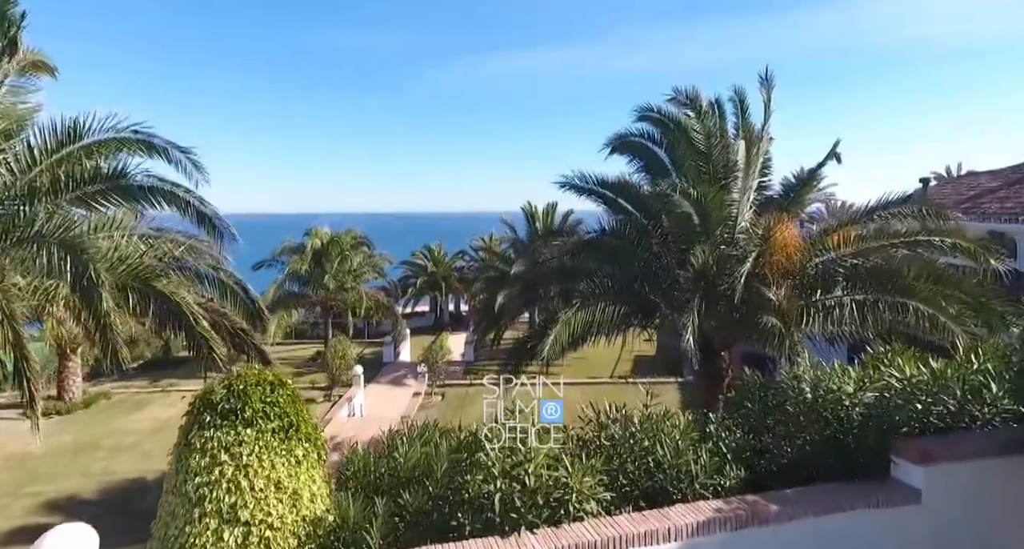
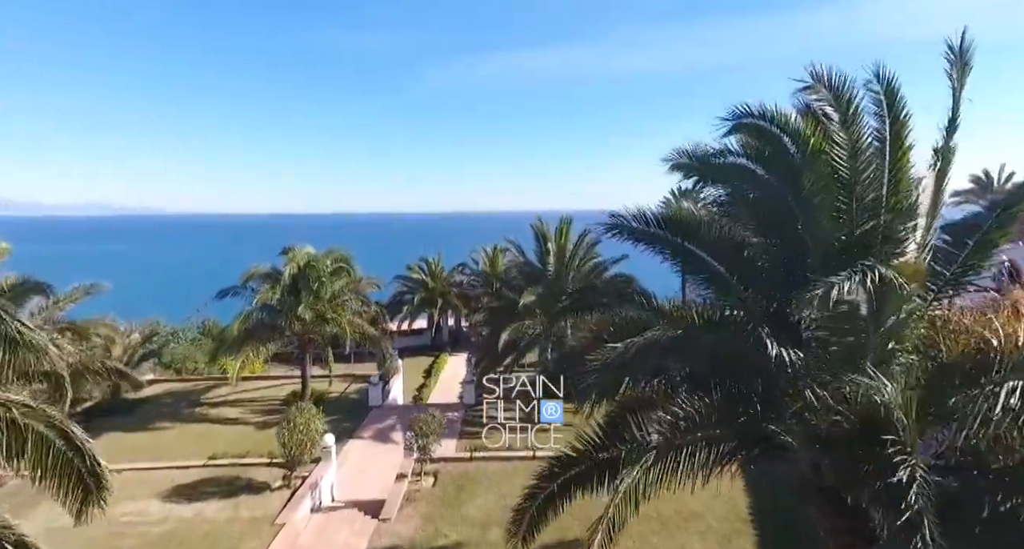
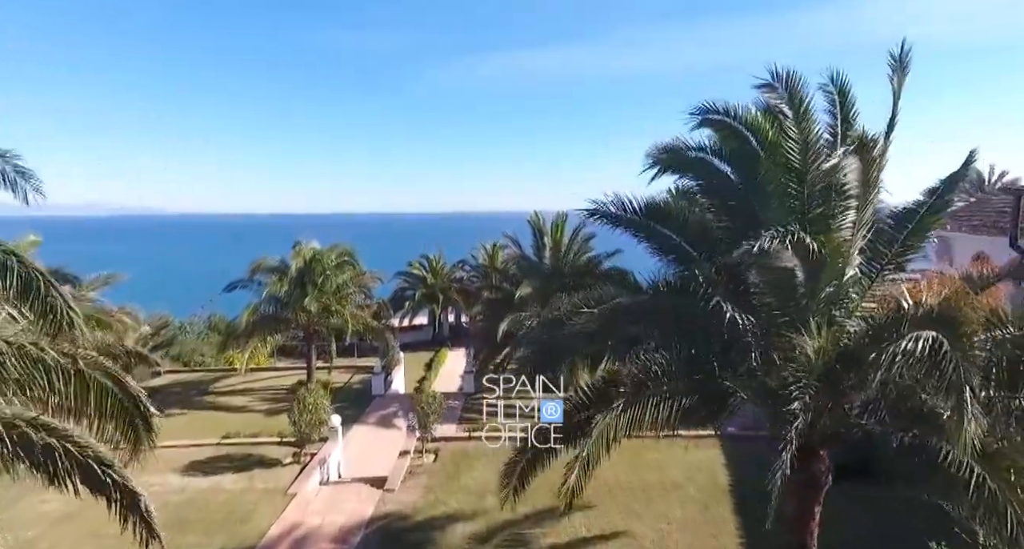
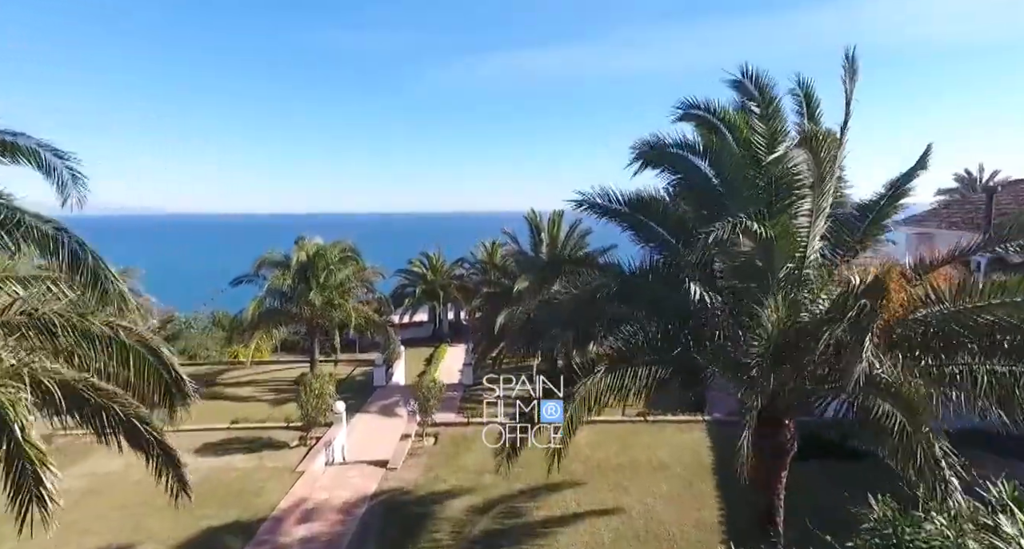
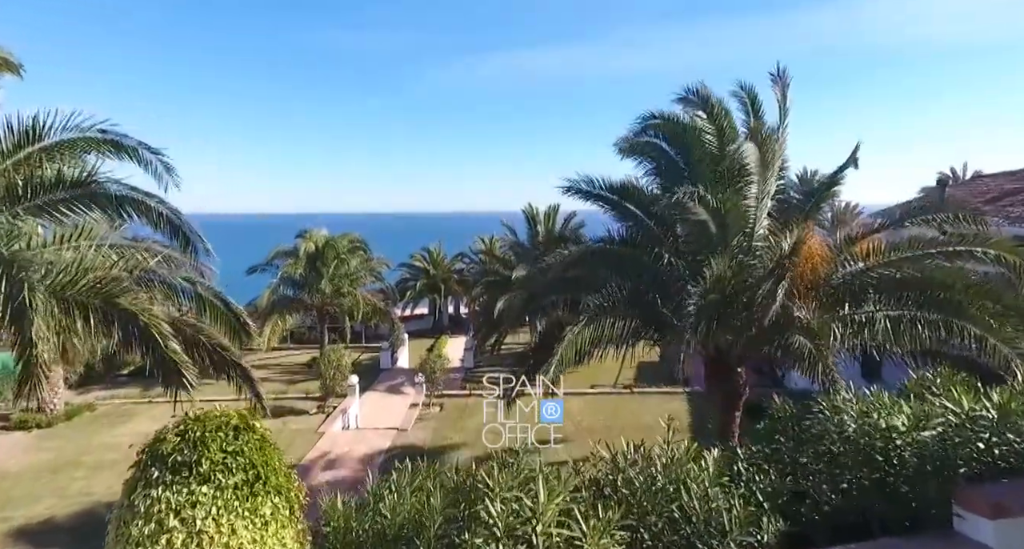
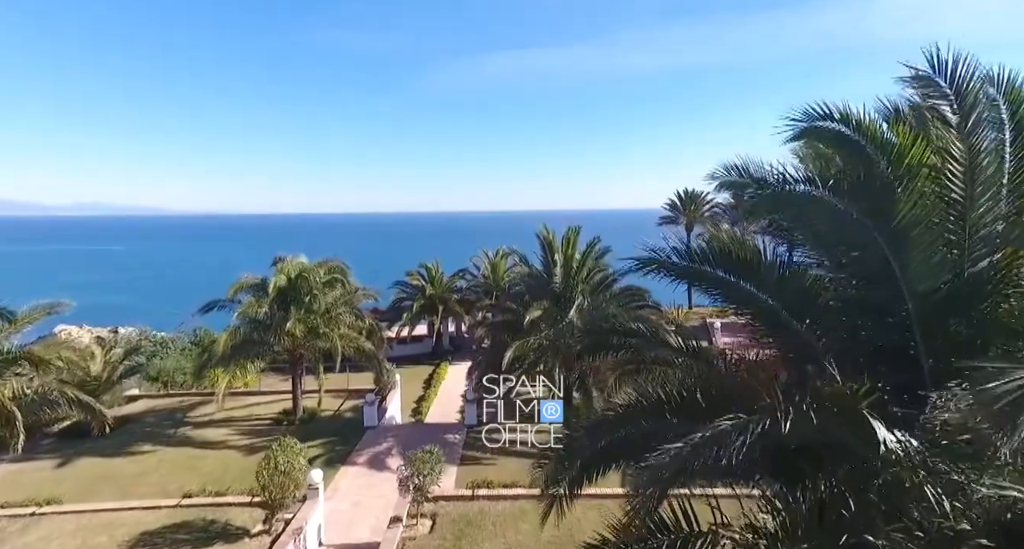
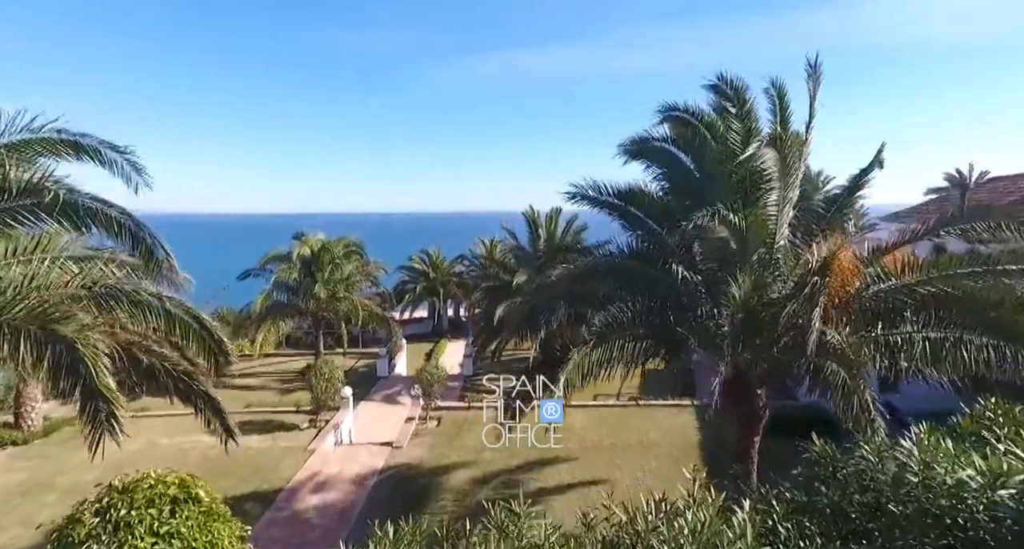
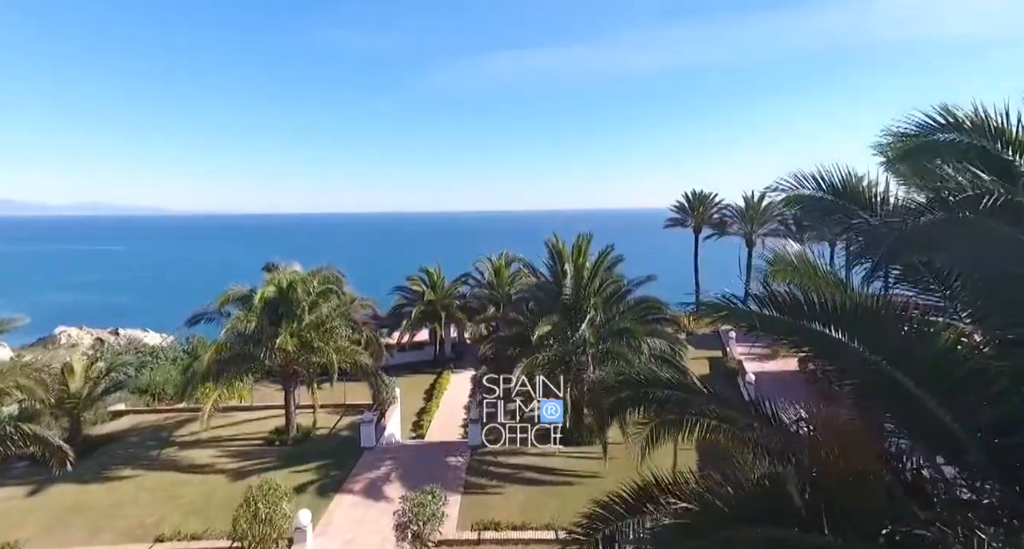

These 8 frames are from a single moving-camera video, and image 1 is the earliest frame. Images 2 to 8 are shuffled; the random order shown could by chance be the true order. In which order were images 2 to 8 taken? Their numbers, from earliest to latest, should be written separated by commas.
5, 7, 4, 3, 2, 6, 8
